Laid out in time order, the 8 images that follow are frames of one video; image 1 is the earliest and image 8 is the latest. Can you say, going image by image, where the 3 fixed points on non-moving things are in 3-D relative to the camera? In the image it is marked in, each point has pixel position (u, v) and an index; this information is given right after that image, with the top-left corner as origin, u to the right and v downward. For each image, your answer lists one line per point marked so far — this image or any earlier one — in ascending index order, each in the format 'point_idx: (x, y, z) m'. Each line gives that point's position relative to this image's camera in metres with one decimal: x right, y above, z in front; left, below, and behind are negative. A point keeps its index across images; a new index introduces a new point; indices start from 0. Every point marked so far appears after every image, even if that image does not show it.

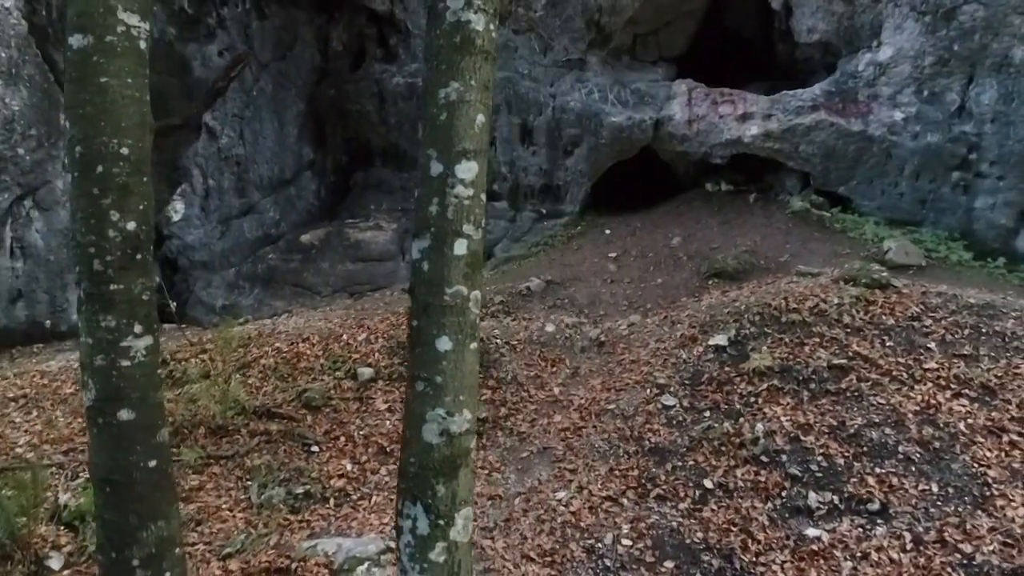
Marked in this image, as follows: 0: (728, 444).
0: (+1.7, -1.2, +5.6) m
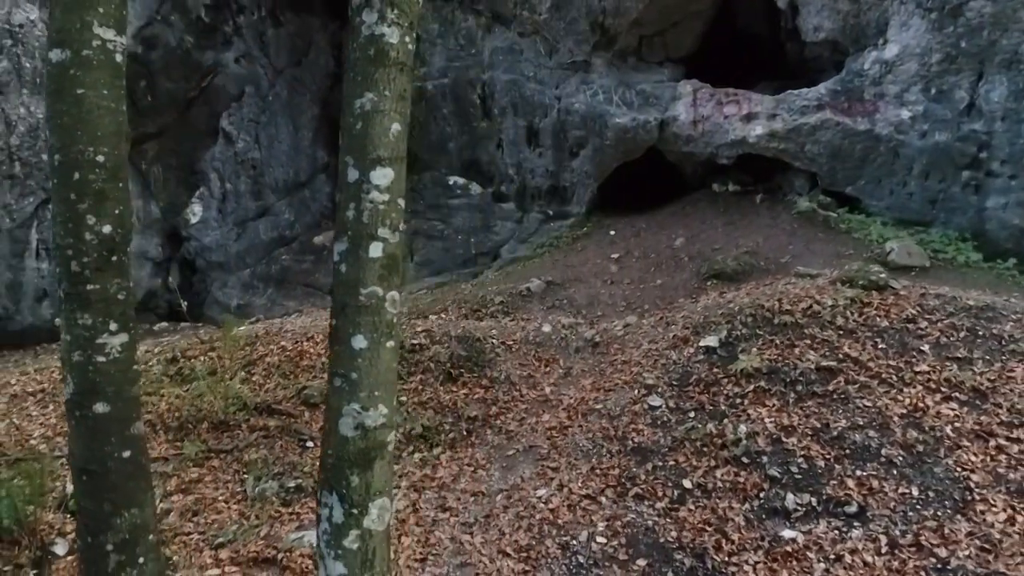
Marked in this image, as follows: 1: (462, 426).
0: (+1.6, -1.2, +5.6) m
1: (-0.5, -1.2, +6.5) m
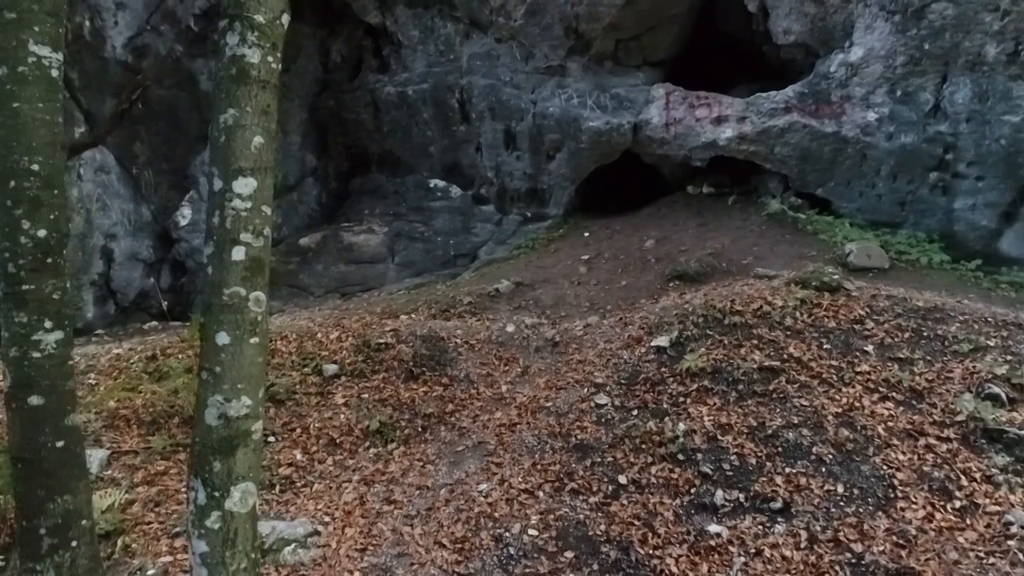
0: (+1.1, -1.2, +5.8) m
1: (-0.9, -1.2, +6.7) m
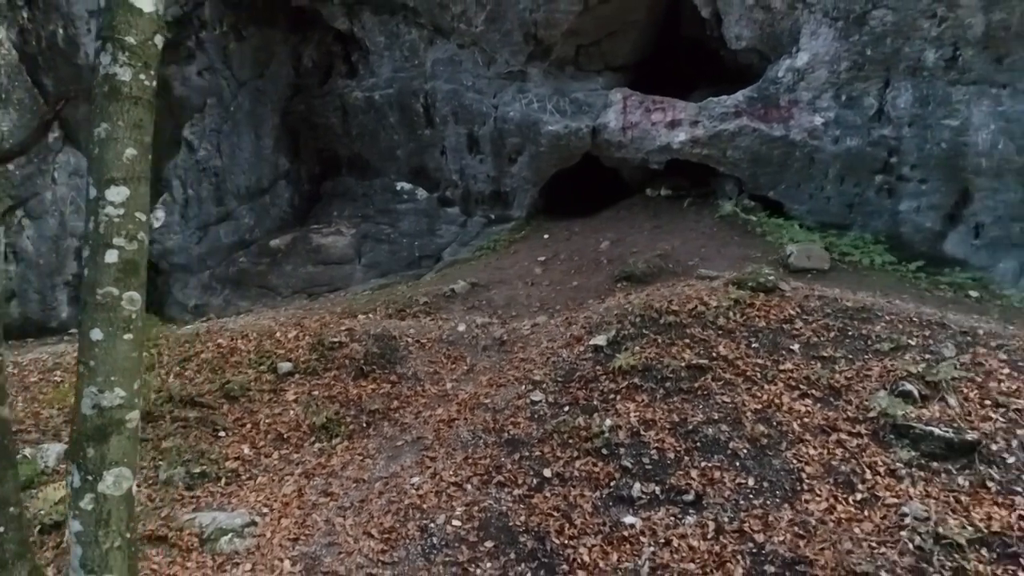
0: (+0.5, -1.2, +6.0) m
1: (-1.4, -1.2, +6.9) m
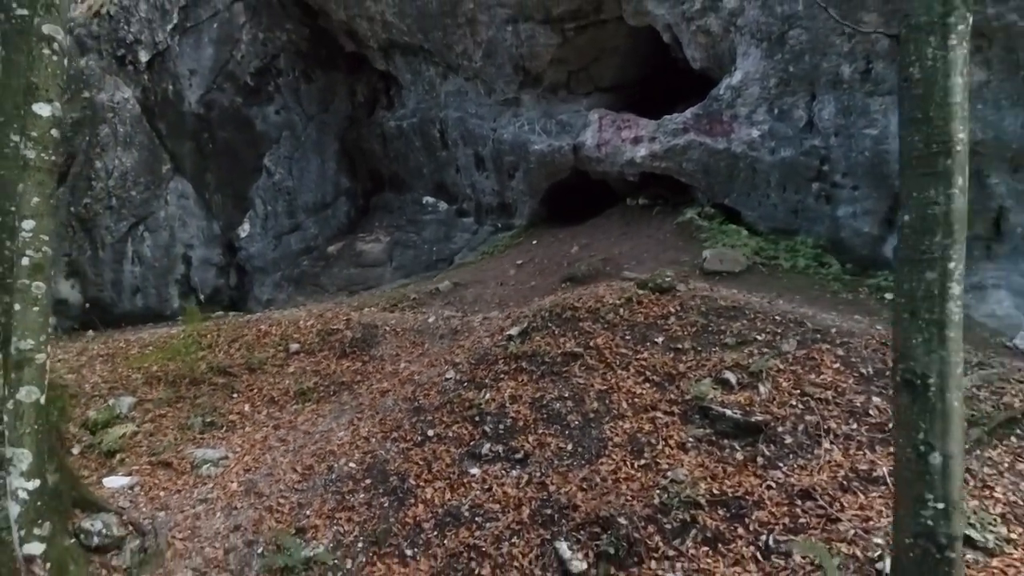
0: (-0.5, -1.2, +7.4) m
1: (-2.2, -1.2, +8.8) m
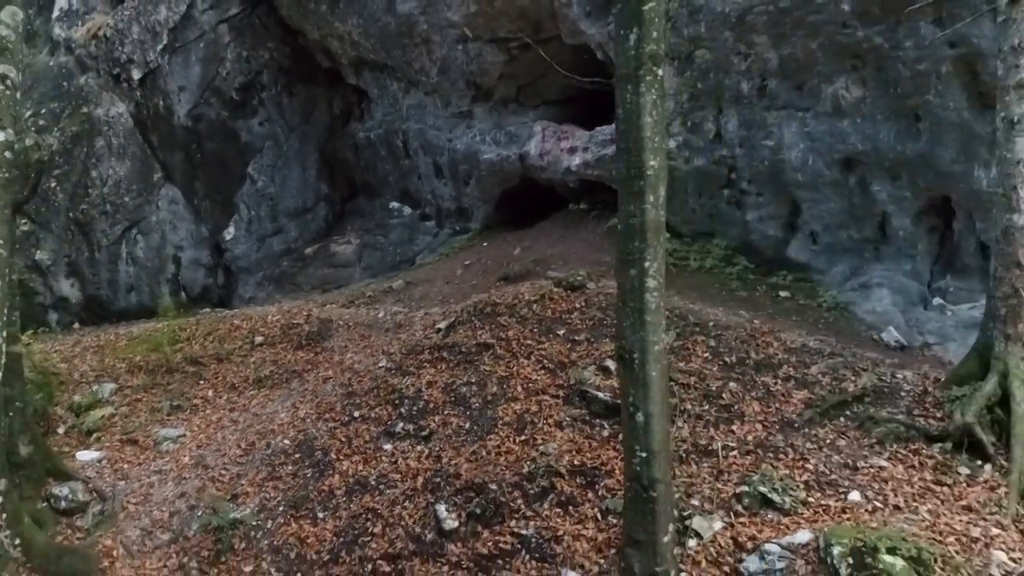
0: (-1.5, -1.2, +8.3) m
1: (-3.1, -1.2, +9.8) m
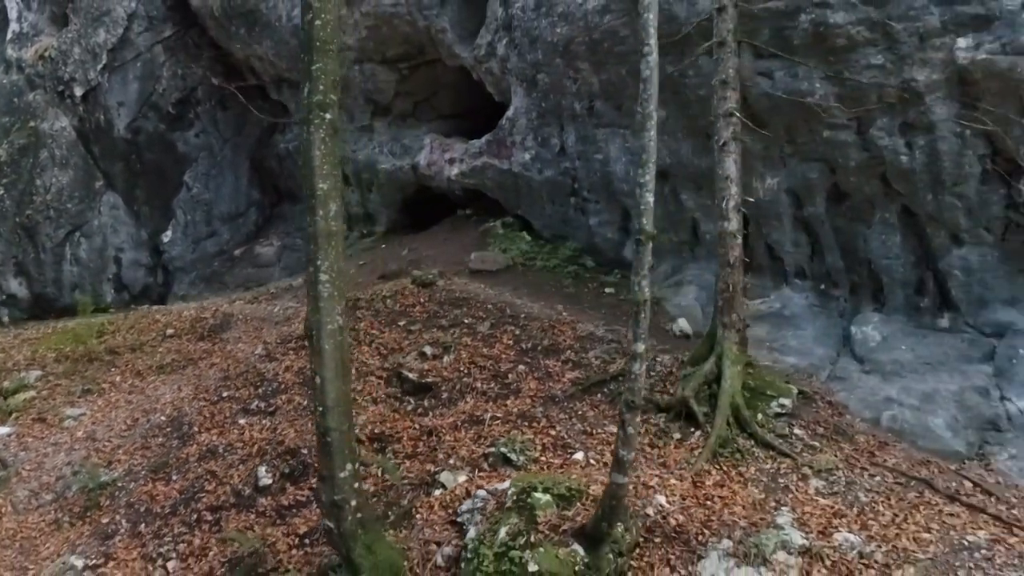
0: (-3.4, -1.2, +9.5) m
1: (-5.1, -1.1, +11.0) m
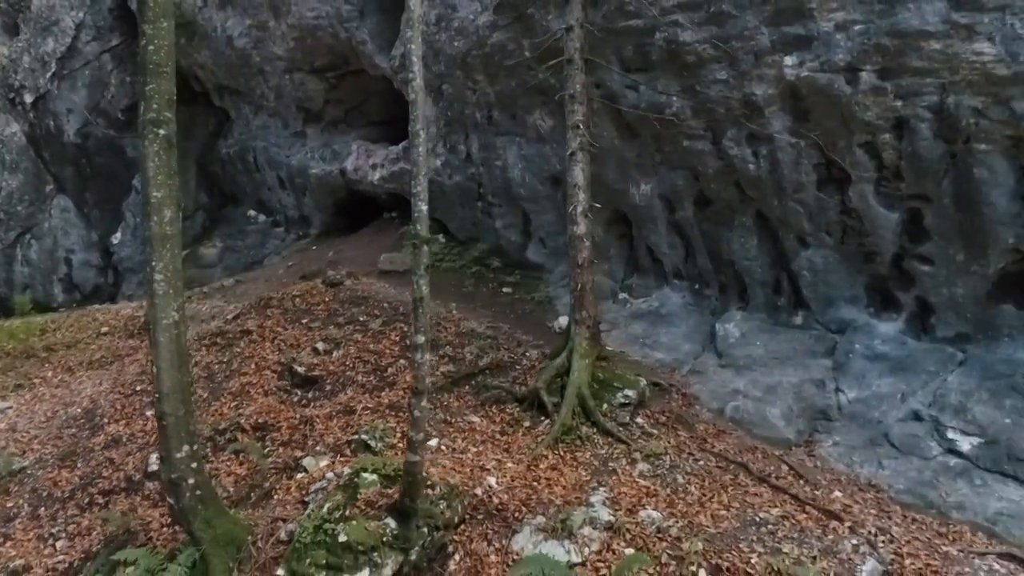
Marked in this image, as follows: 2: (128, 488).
0: (-4.9, -1.1, +10.0) m
1: (-6.5, -1.1, +11.5) m
2: (-4.2, -2.2, +7.8) m
